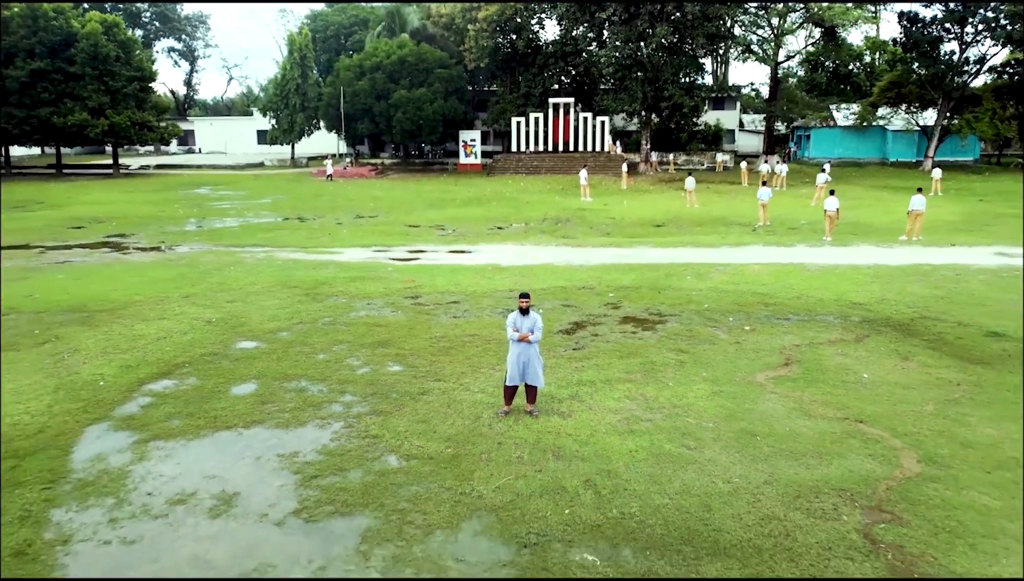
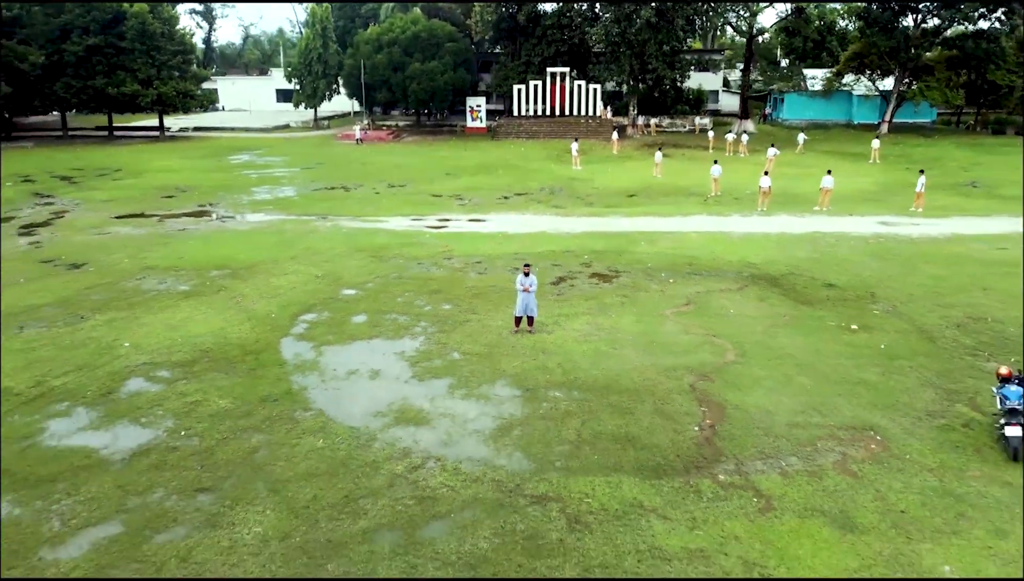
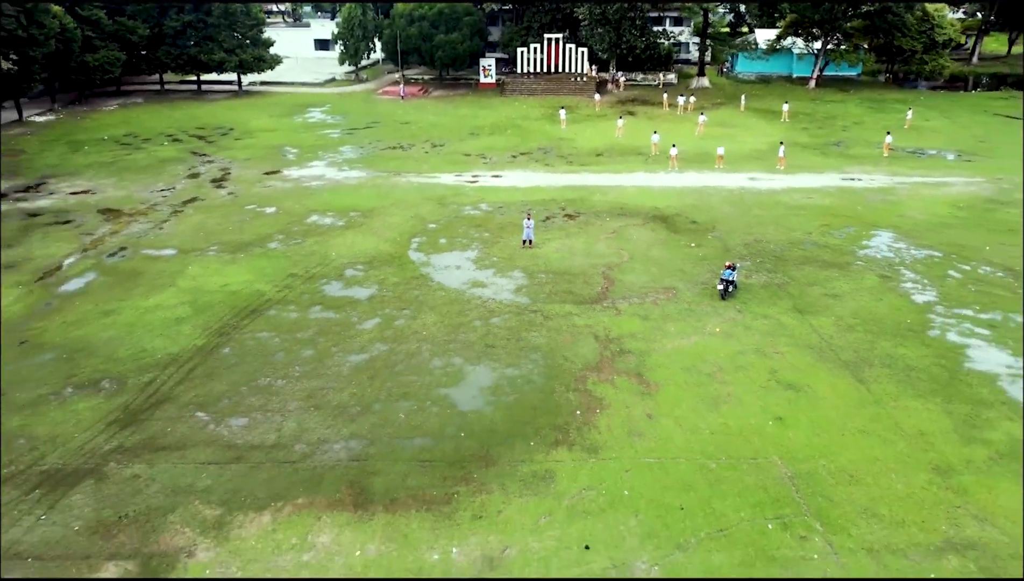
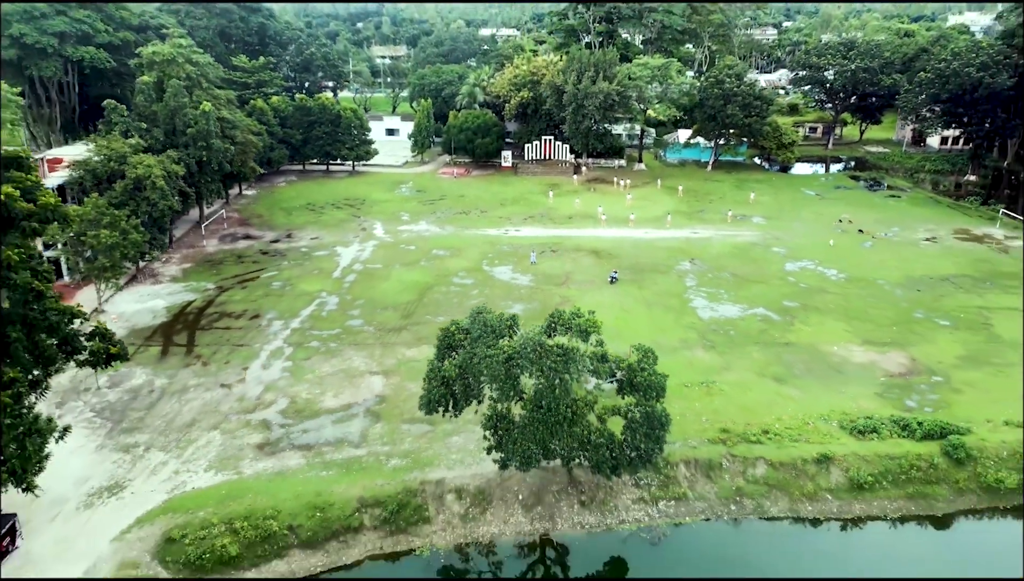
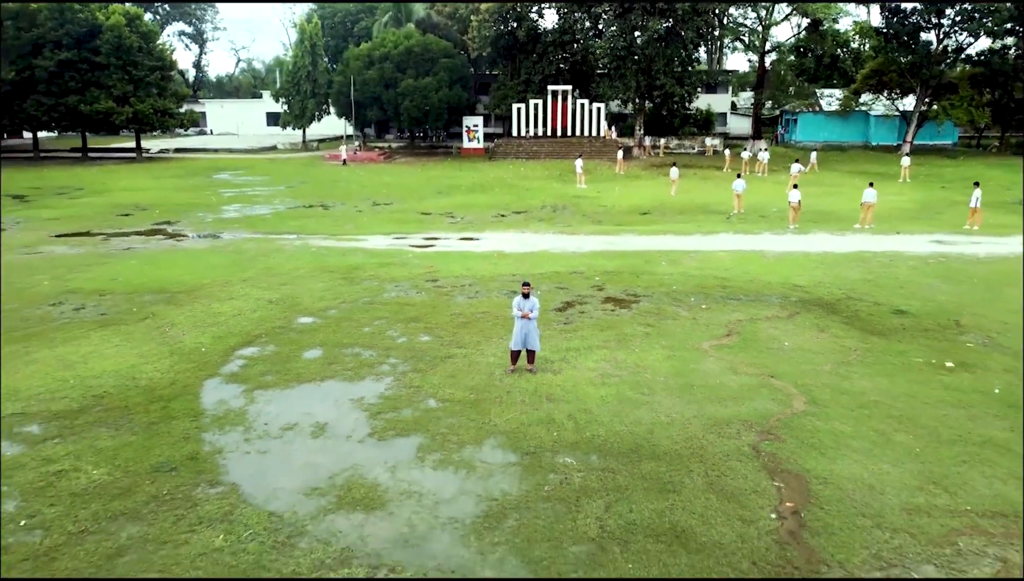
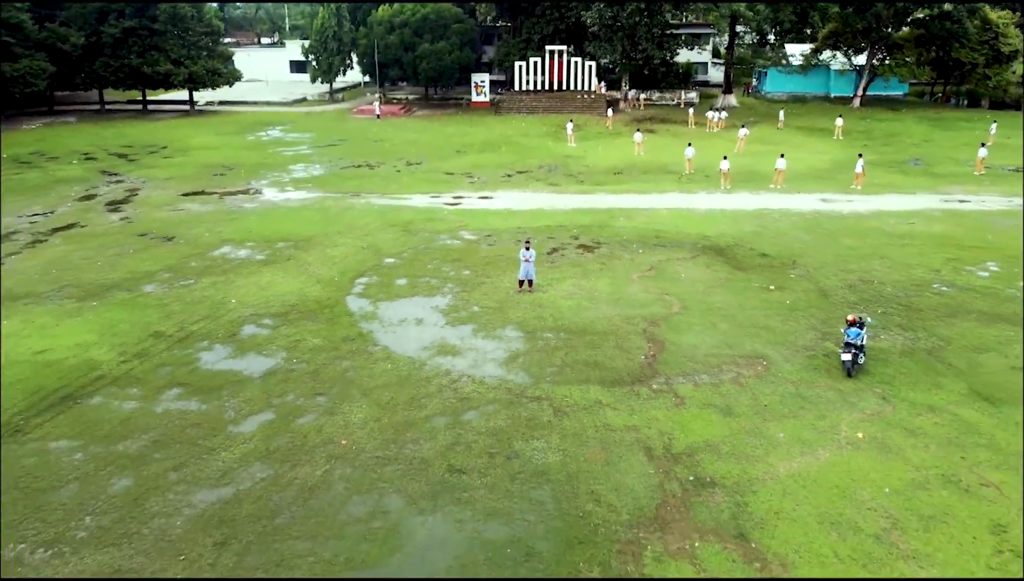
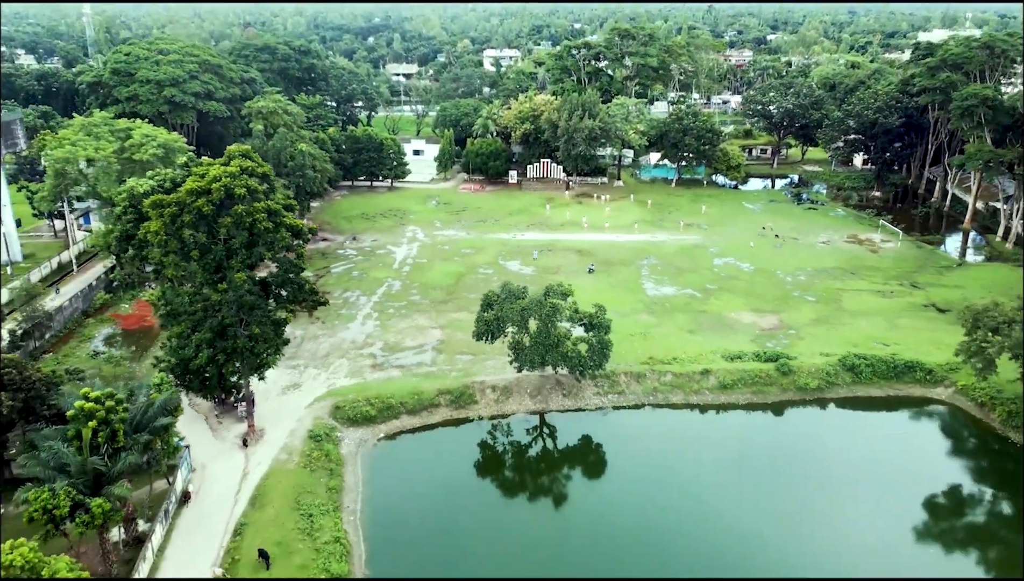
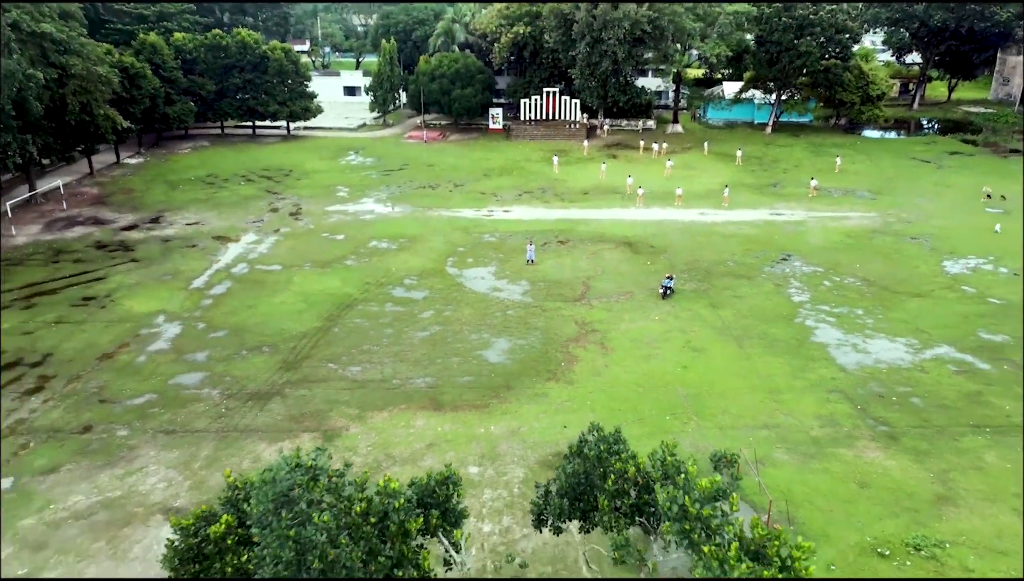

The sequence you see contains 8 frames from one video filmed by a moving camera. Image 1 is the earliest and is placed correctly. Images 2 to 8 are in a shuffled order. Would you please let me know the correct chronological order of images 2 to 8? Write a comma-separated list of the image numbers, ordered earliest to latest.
5, 2, 6, 3, 8, 4, 7
